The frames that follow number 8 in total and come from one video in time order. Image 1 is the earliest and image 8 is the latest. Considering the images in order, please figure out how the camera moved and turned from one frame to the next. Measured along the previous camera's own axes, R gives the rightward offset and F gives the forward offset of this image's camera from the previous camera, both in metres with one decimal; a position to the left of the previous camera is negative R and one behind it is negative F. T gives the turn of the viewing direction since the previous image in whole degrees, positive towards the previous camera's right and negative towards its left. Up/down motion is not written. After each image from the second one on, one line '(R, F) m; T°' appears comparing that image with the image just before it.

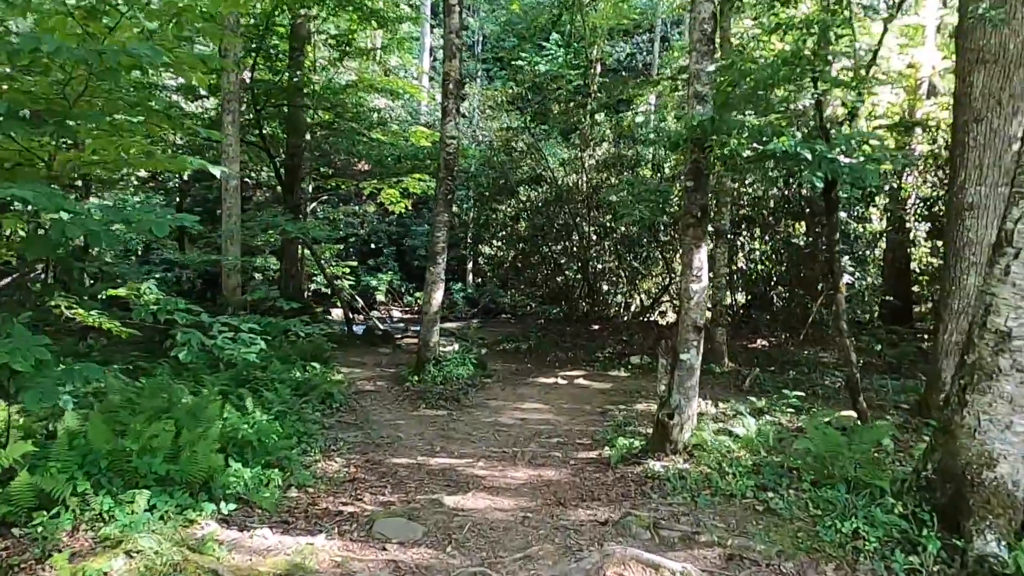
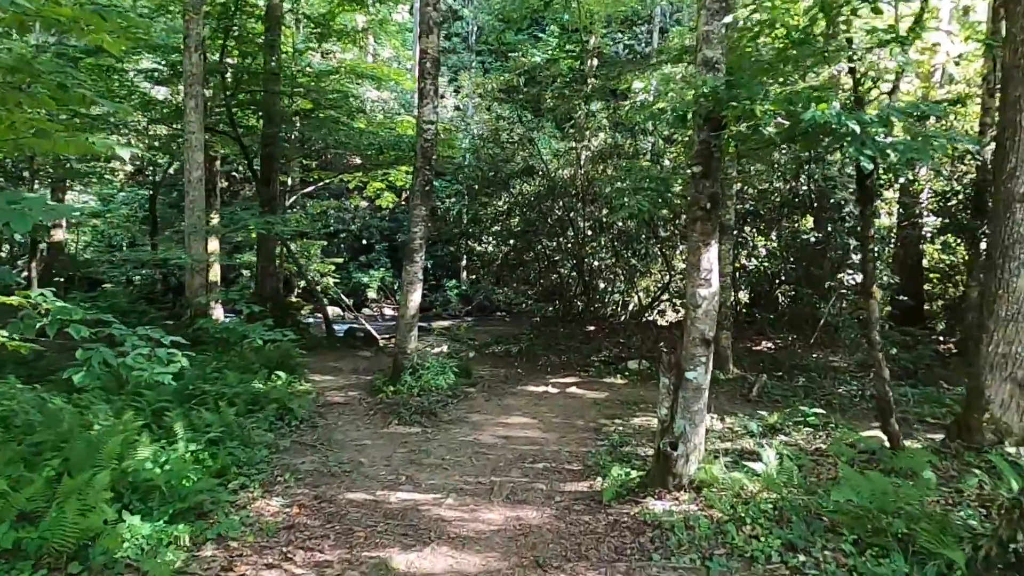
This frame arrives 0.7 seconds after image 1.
(+0.1, +0.7) m; 0°
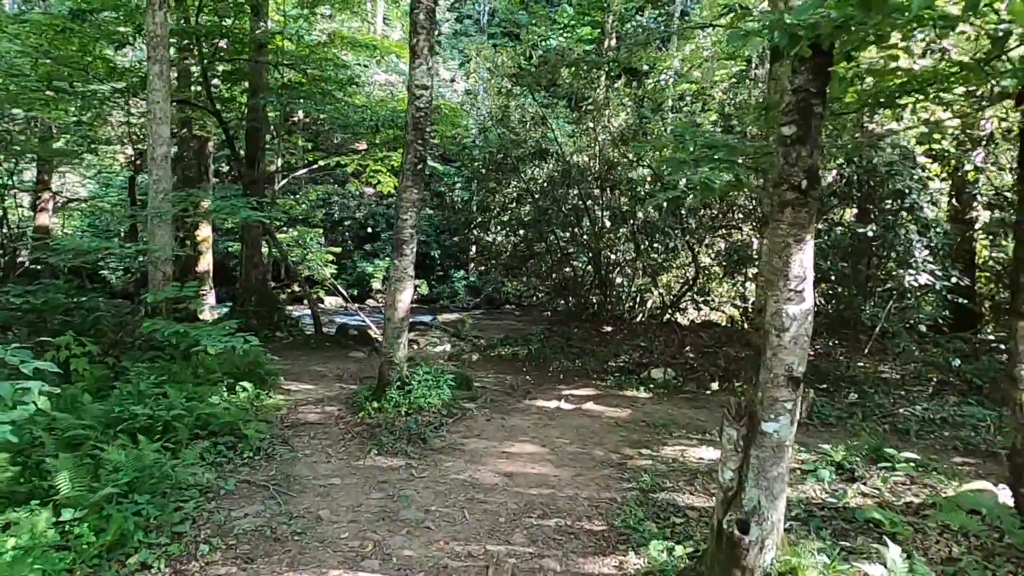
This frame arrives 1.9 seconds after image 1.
(0.0, +1.1) m; -1°
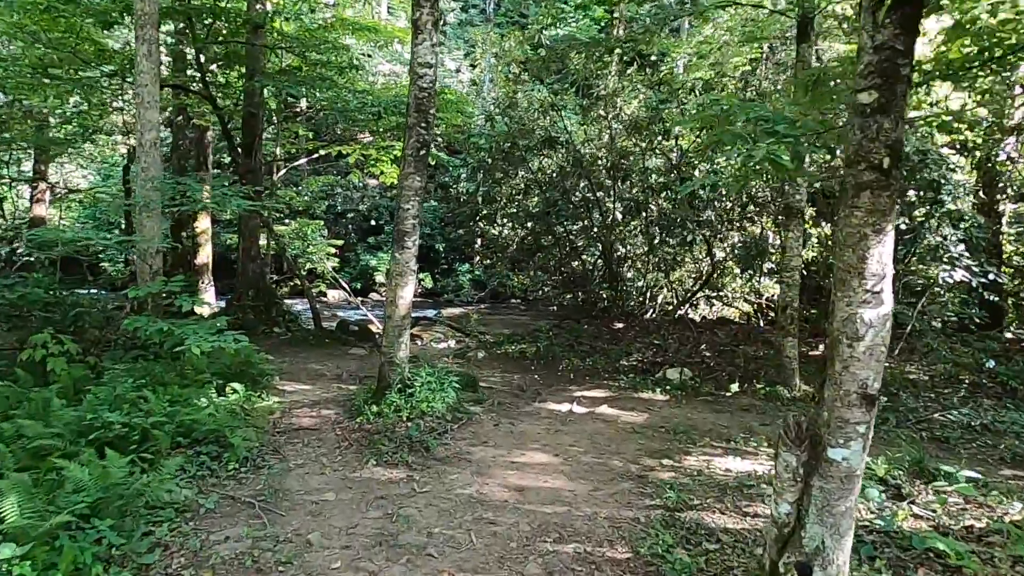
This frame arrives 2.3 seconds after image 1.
(0.0, +0.4) m; 0°
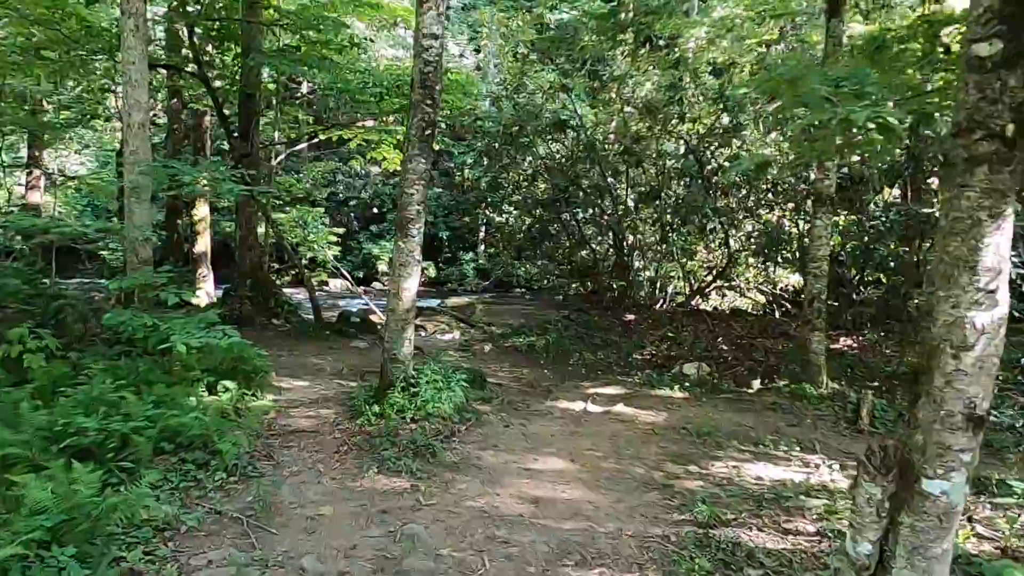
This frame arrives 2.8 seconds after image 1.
(-0.1, +0.4) m; 0°
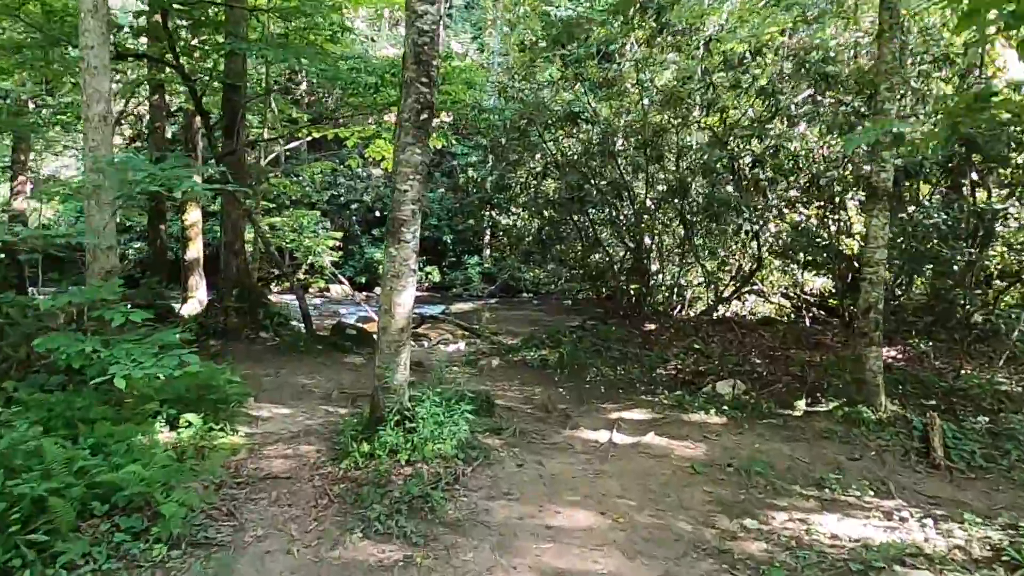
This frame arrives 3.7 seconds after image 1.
(-0.1, +0.8) m; 0°
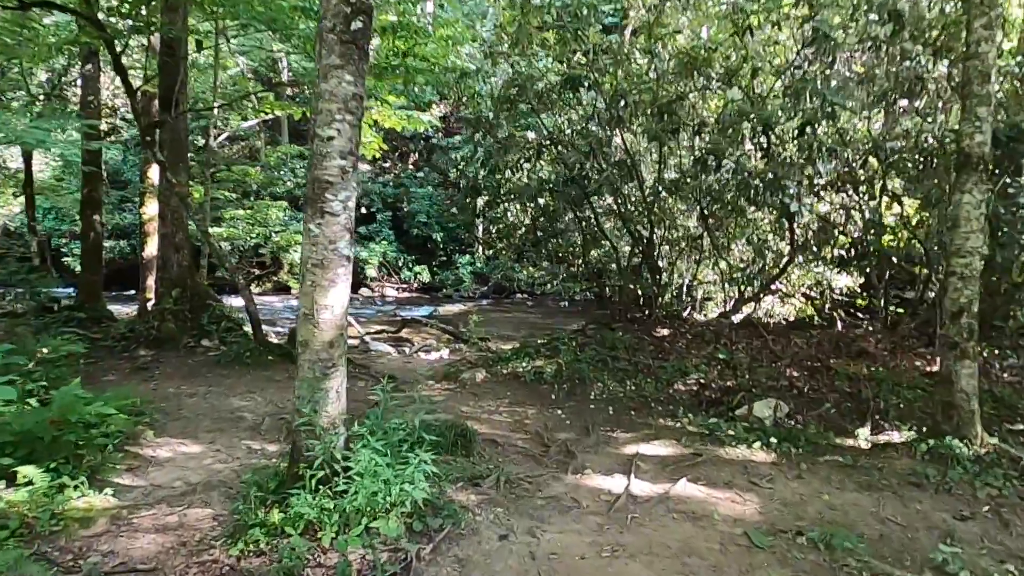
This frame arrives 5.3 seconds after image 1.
(+0.1, +1.3) m; 0°
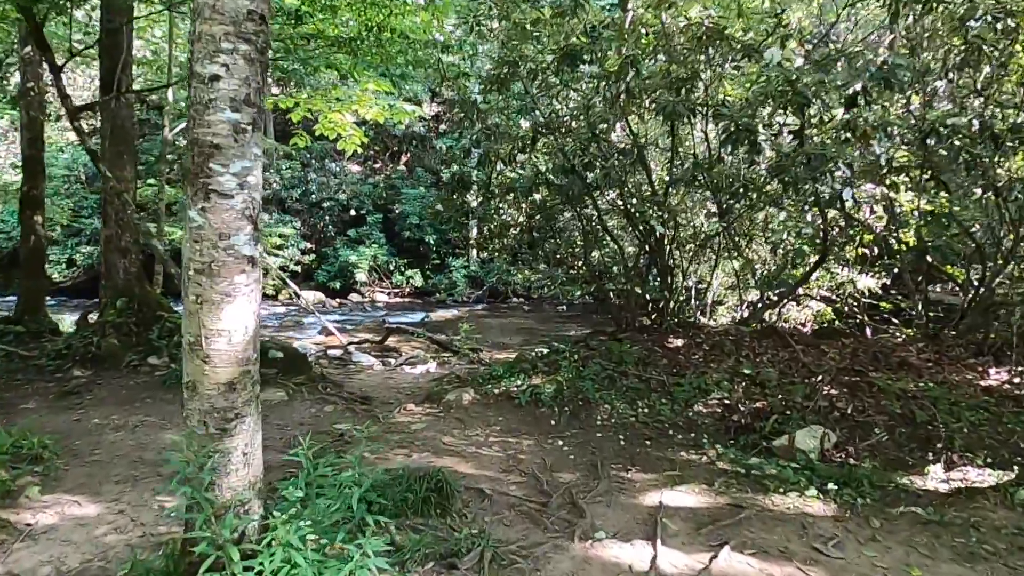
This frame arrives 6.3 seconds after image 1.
(0.0, +0.9) m; 0°
